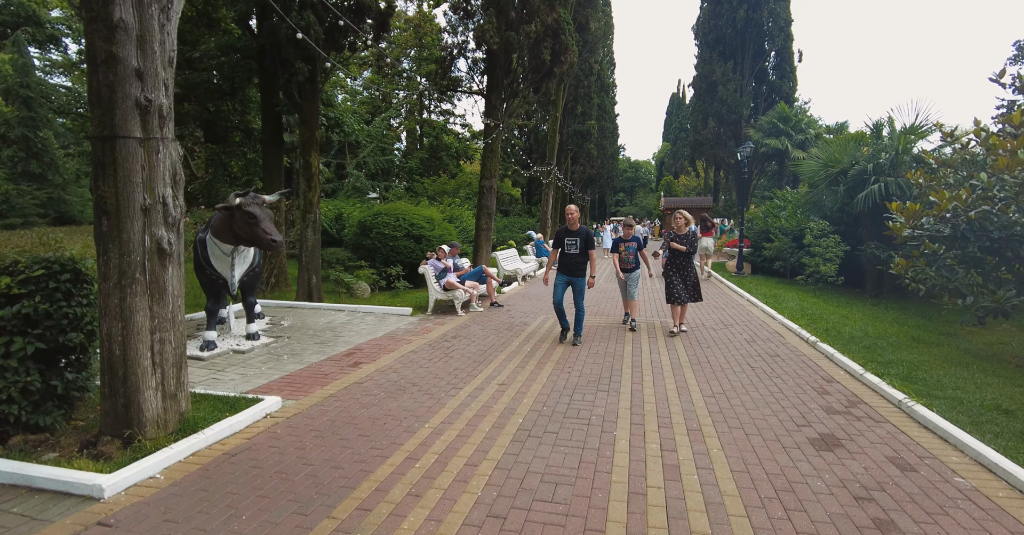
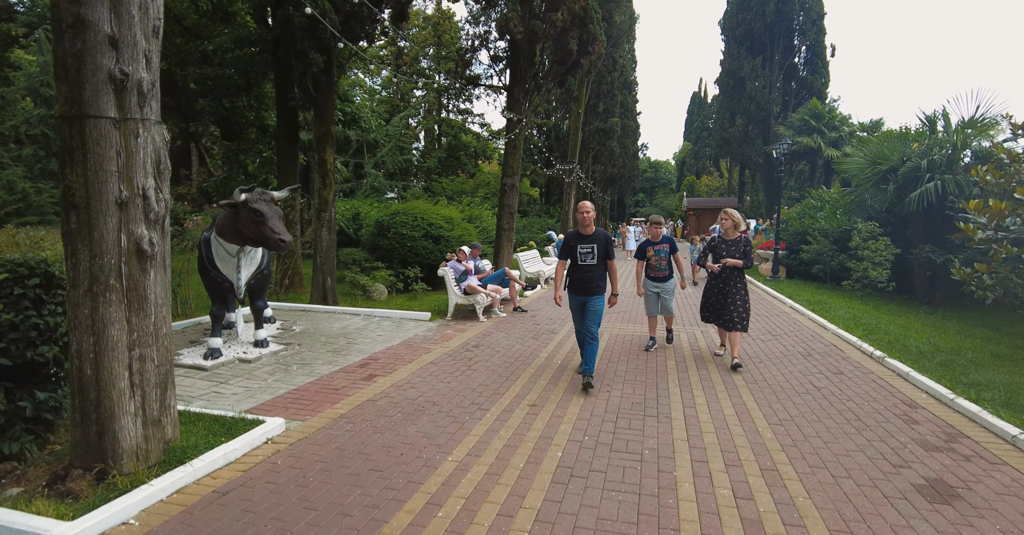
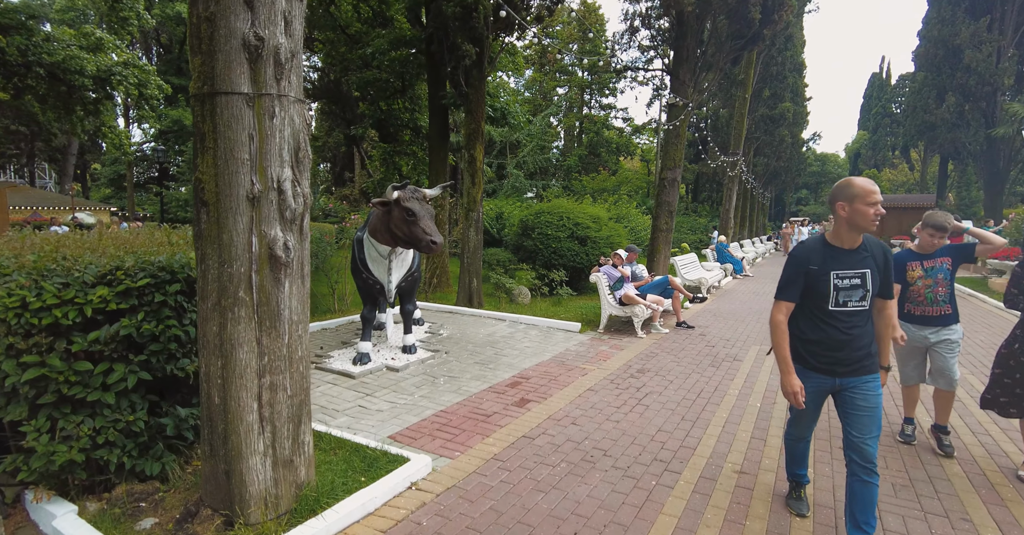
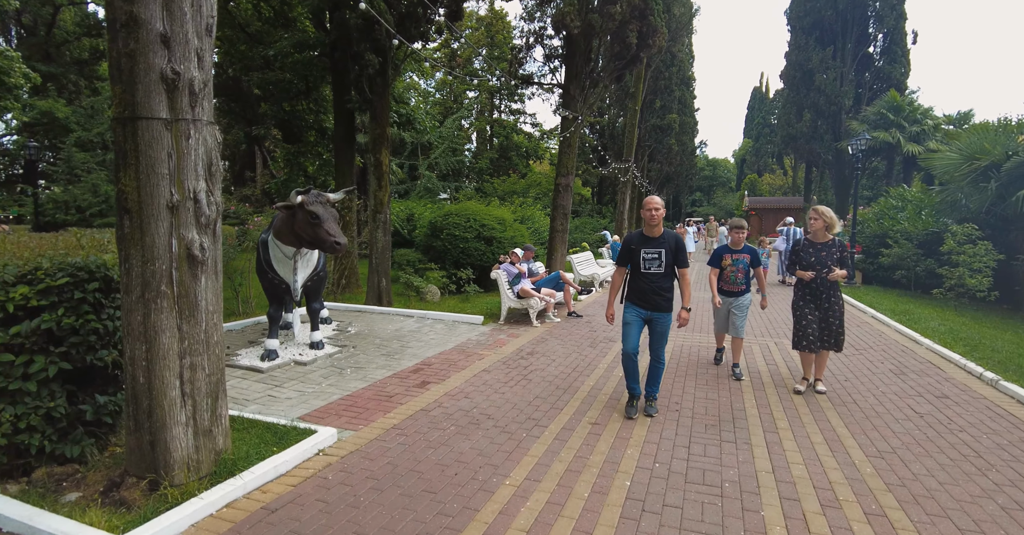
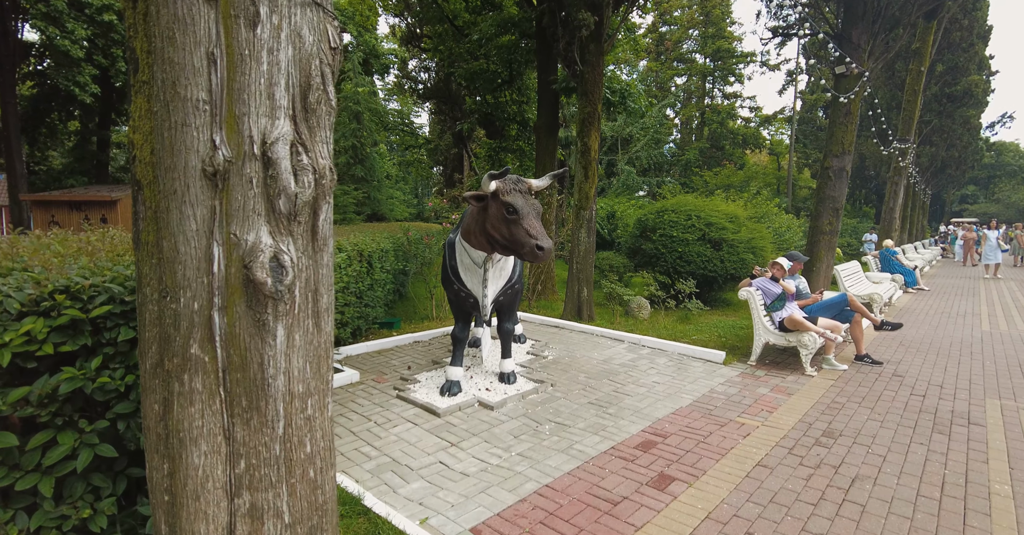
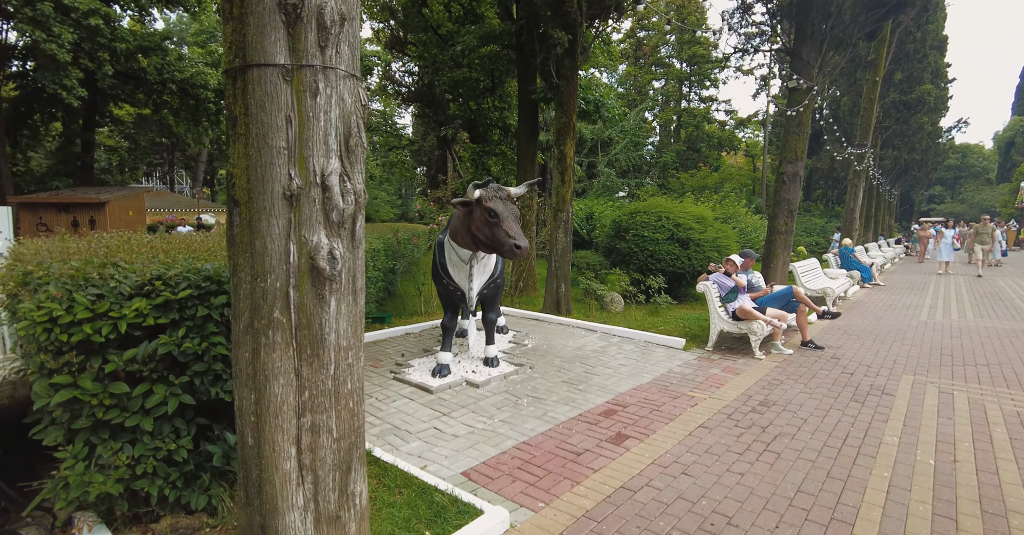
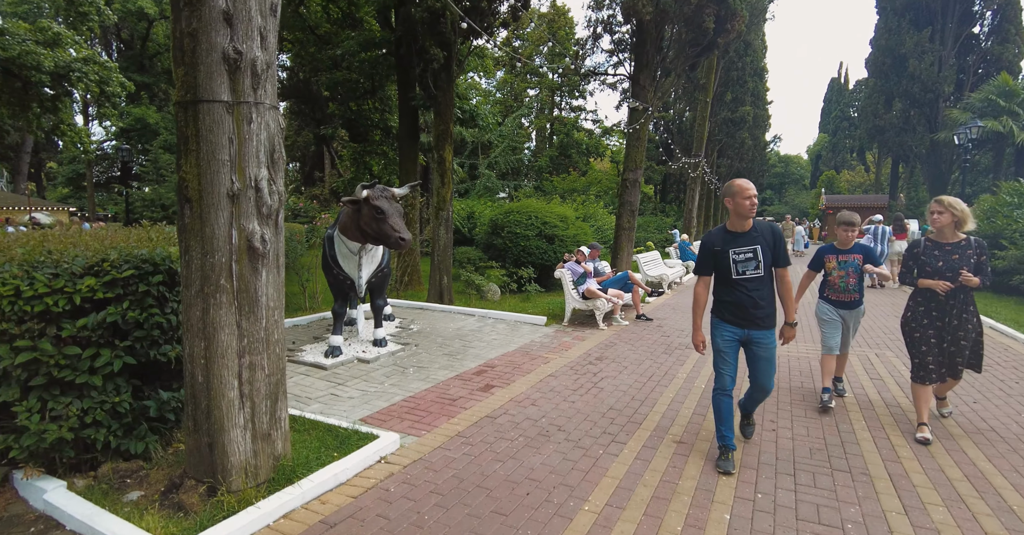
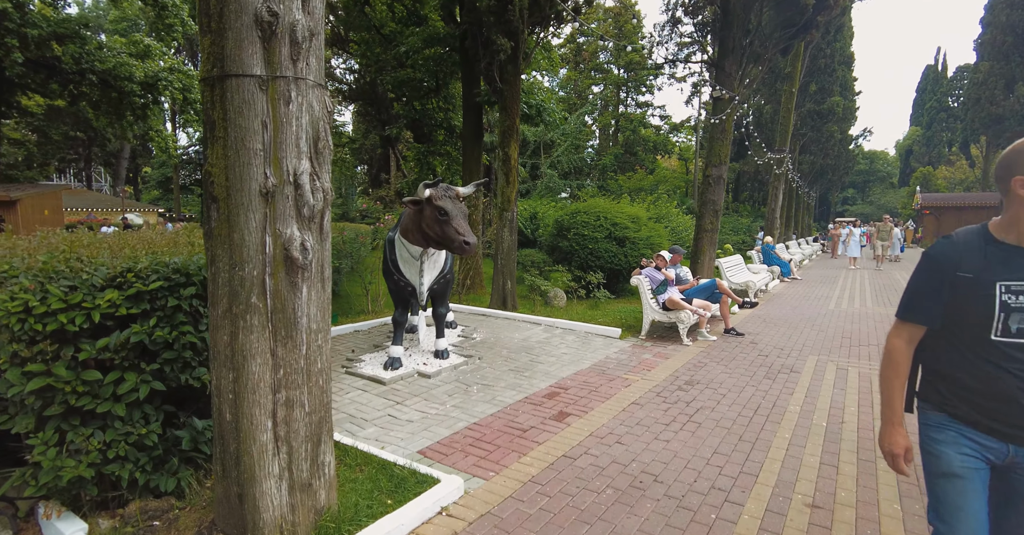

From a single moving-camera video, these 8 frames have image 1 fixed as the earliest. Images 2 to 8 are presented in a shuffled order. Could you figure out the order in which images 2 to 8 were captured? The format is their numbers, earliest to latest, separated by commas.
2, 4, 7, 3, 8, 6, 5
